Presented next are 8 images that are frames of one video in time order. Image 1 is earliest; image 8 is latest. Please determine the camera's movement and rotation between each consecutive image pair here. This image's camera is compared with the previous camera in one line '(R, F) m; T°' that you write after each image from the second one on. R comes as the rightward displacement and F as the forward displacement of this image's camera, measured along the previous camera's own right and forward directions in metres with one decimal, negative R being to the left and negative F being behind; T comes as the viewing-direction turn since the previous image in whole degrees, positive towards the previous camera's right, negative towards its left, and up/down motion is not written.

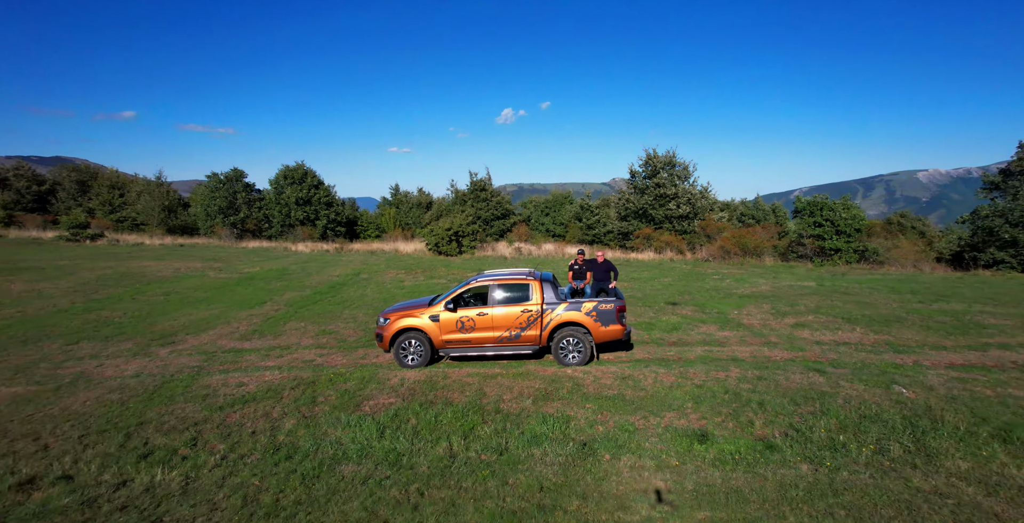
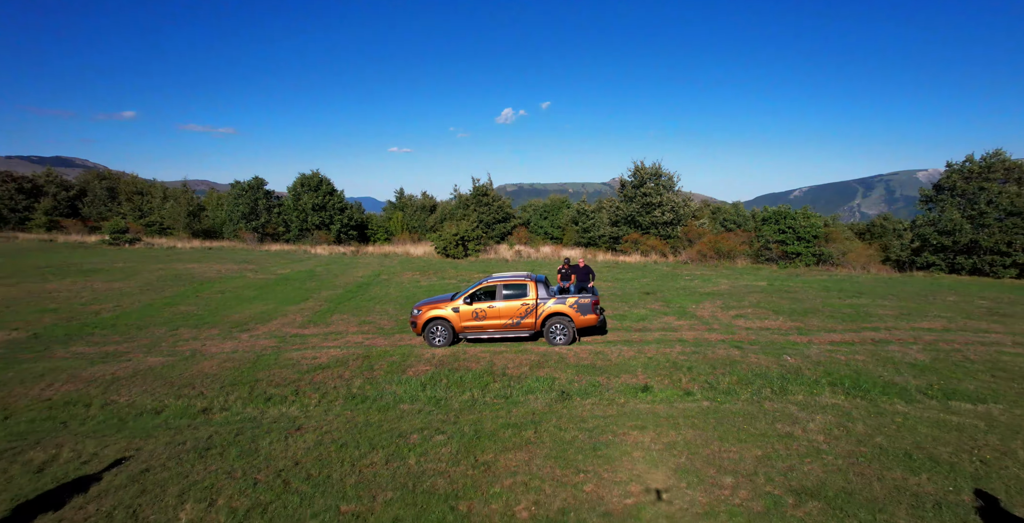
(0.0, -3.1) m; 0°
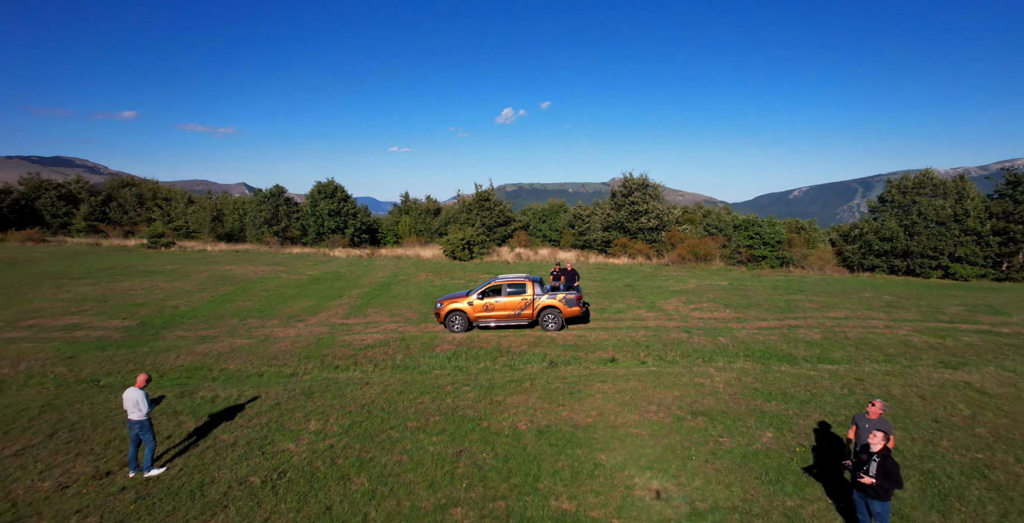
(-0.1, -3.5) m; 0°
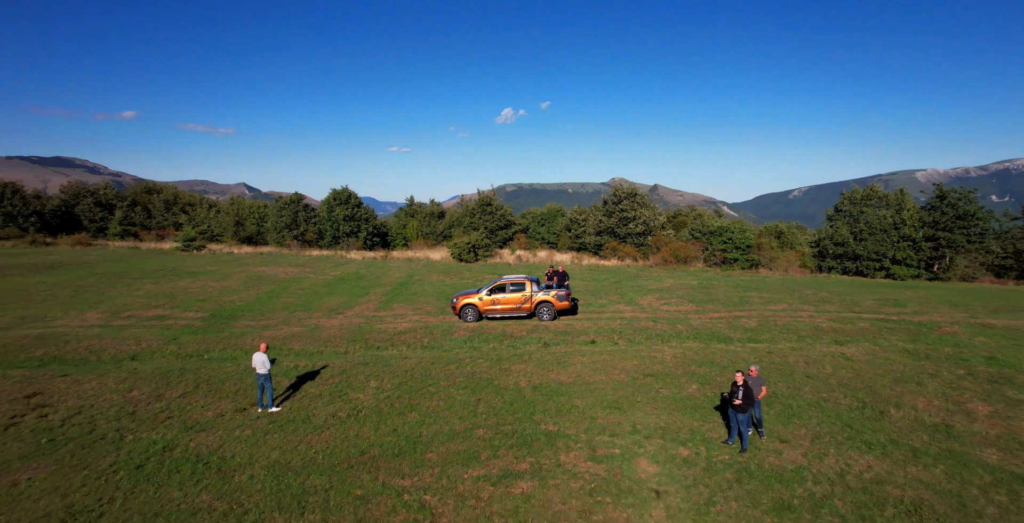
(-0.1, -3.7) m; 0°
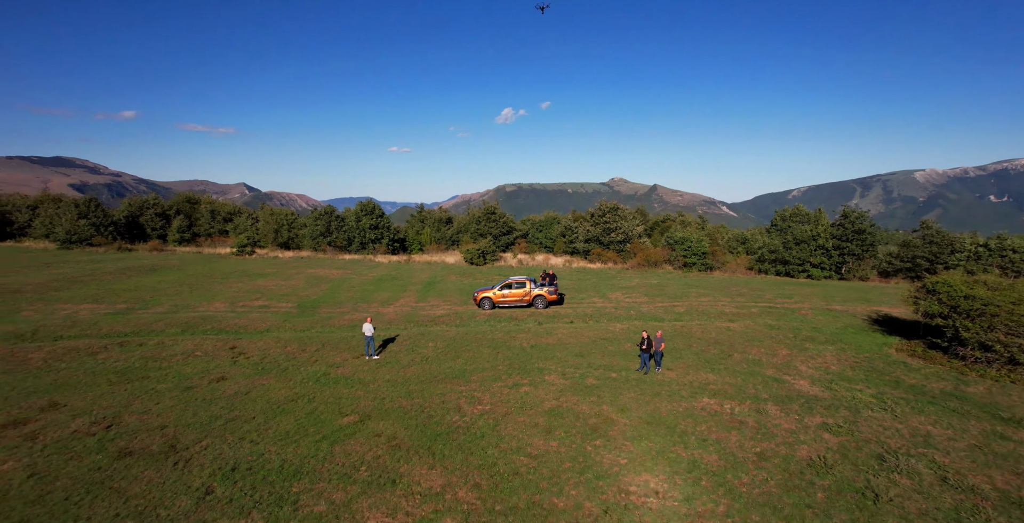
(-0.2, -7.5) m; 0°
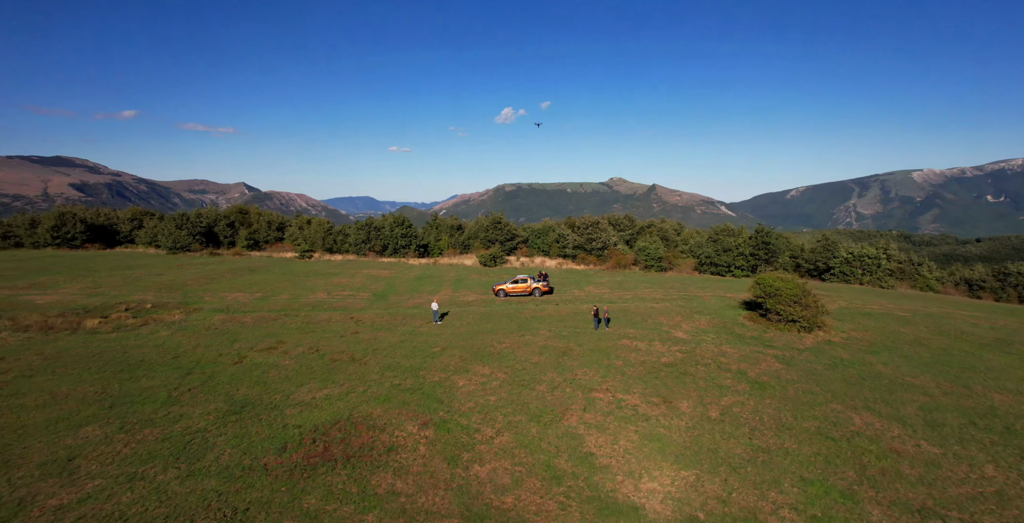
(-0.5, -12.3) m; 0°
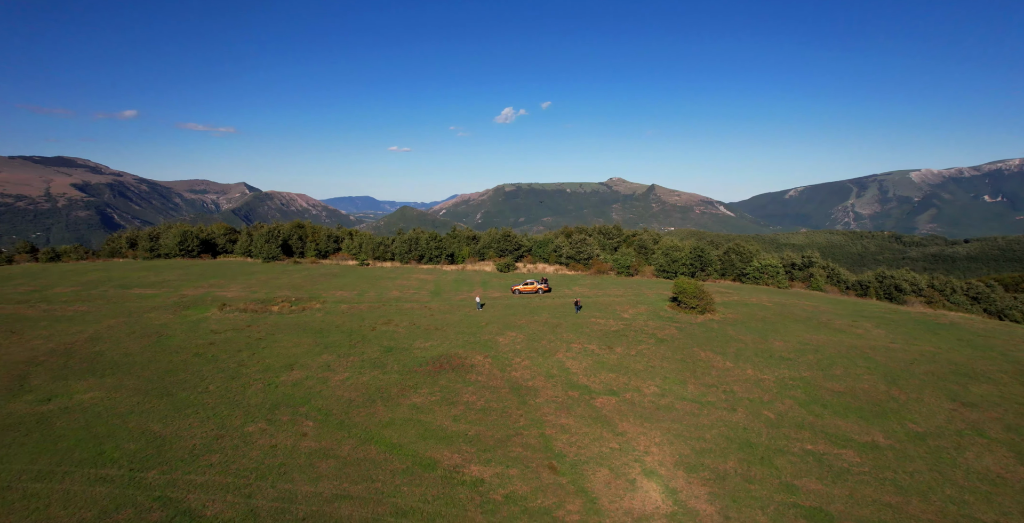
(-1.2, -18.0) m; 0°
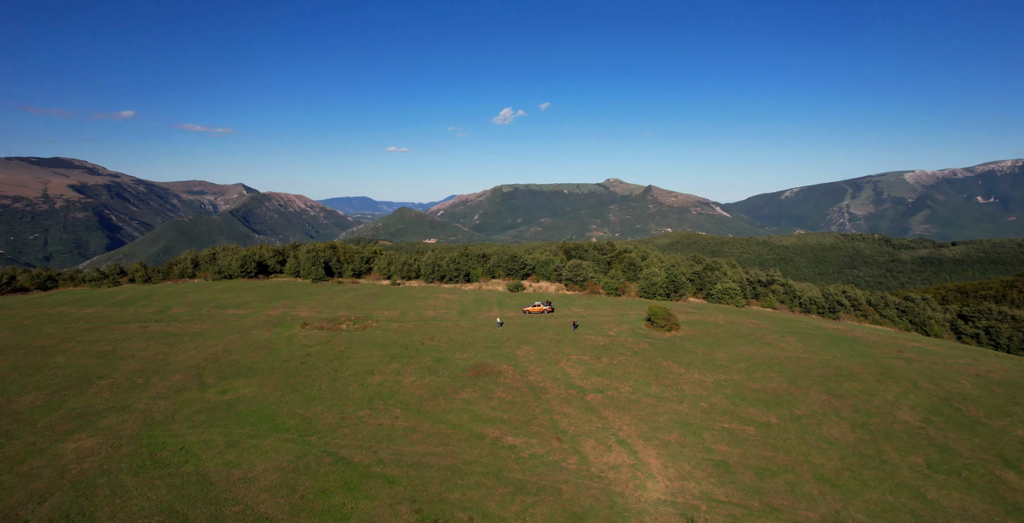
(-1.8, -13.7) m; 0°
